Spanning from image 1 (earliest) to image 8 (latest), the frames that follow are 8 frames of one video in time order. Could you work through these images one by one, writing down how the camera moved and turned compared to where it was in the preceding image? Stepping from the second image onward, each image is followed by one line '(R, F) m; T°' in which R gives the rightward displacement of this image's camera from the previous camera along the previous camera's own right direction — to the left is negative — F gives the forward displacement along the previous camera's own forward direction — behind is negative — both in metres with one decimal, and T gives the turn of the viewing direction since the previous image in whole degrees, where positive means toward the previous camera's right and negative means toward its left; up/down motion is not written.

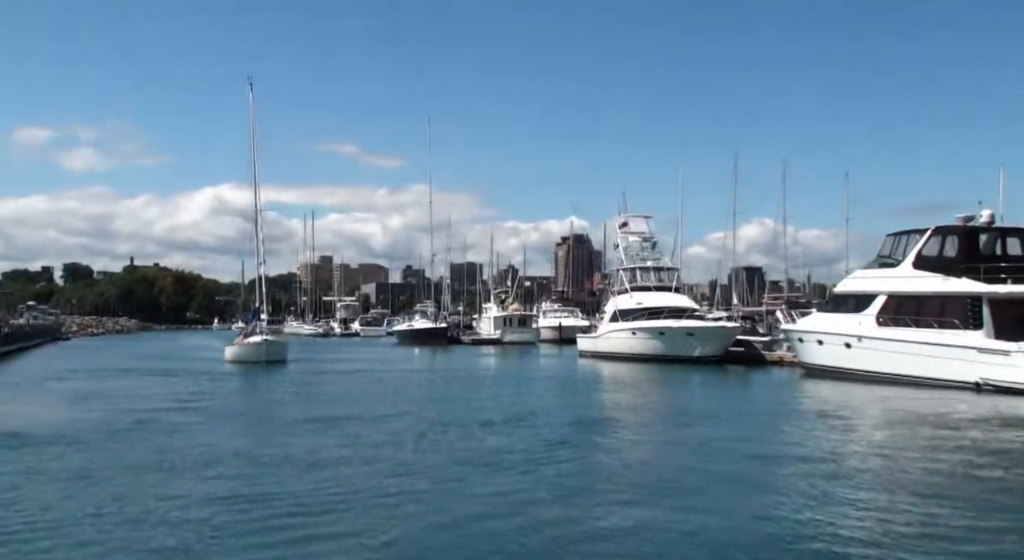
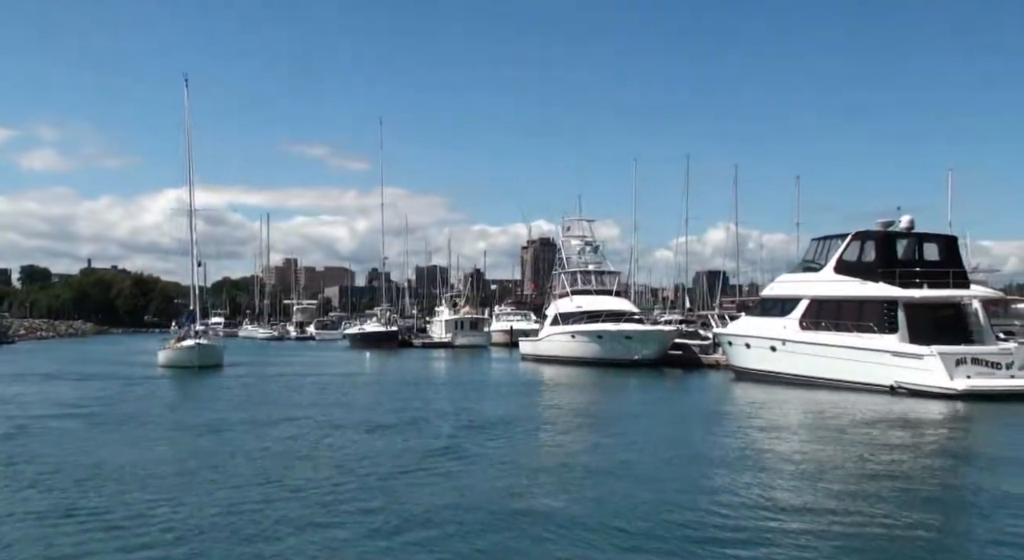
(+1.2, -0.1) m; +2°
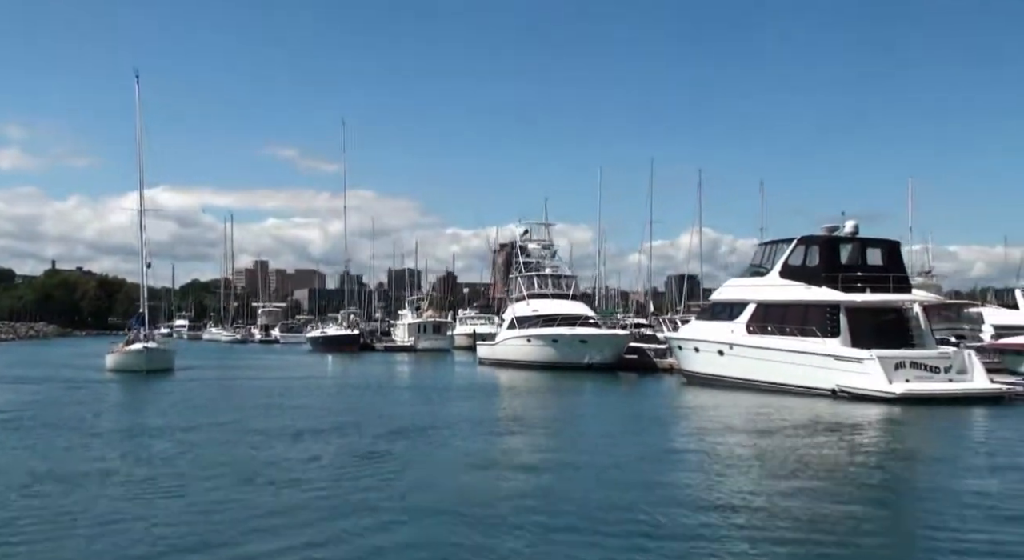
(+0.7, 0.0) m; +2°
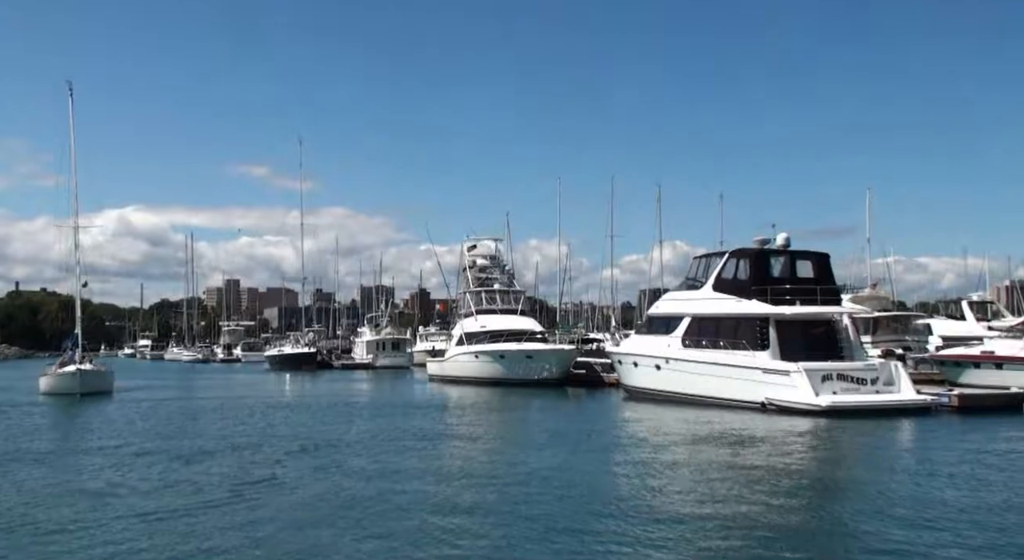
(+1.2, +0.2) m; +2°
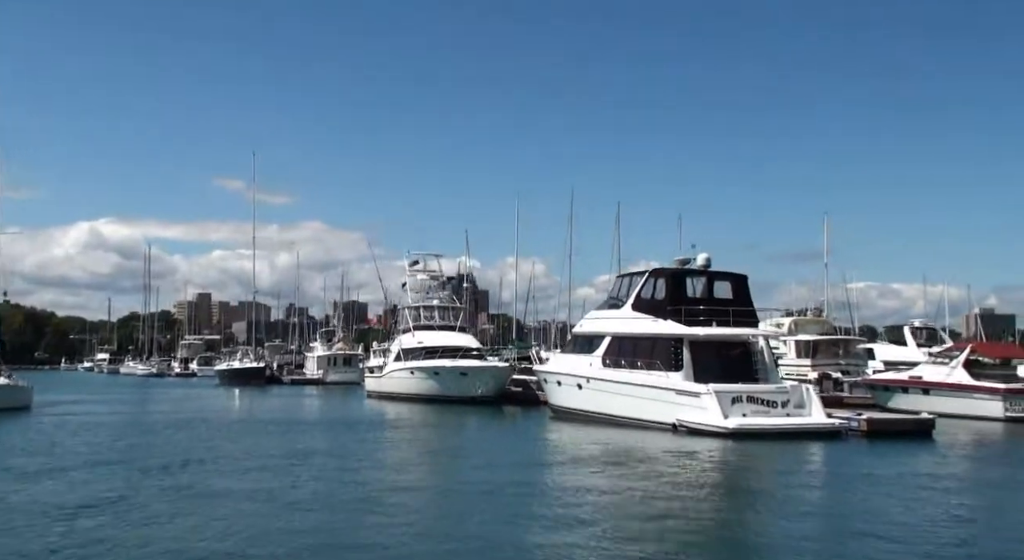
(+1.7, +0.4) m; +2°
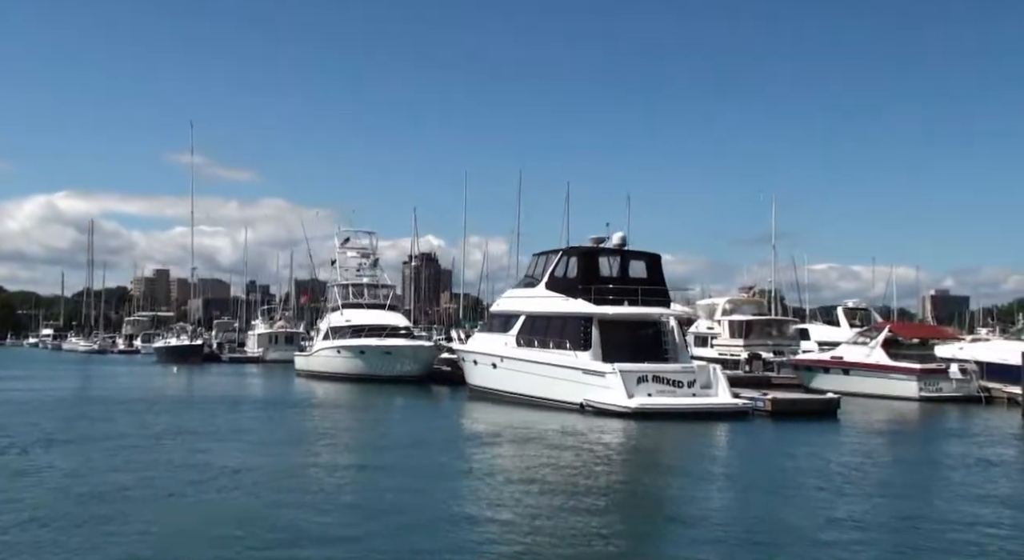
(+1.5, +0.6) m; +2°
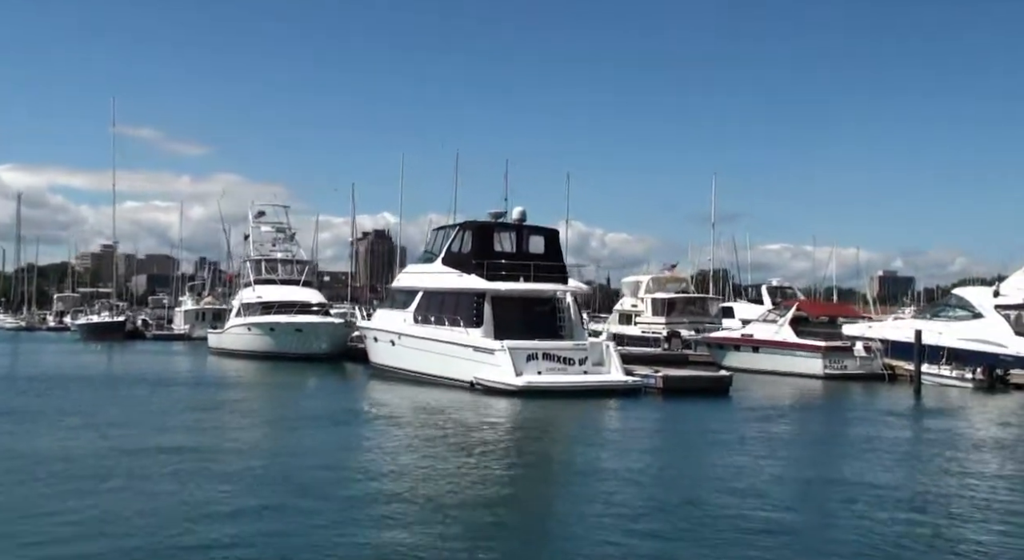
(+1.6, +0.9) m; +3°
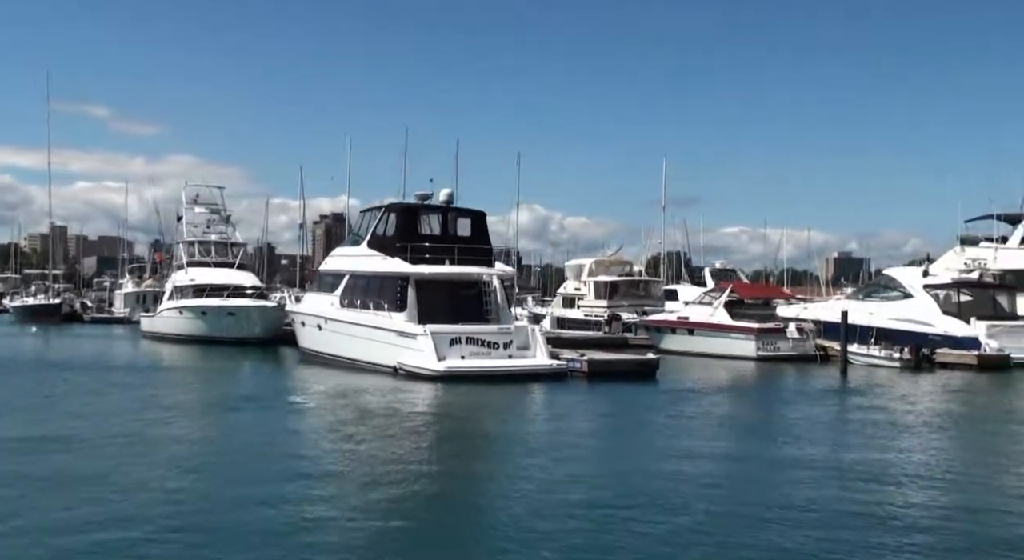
(+0.9, +0.6) m; +2°
